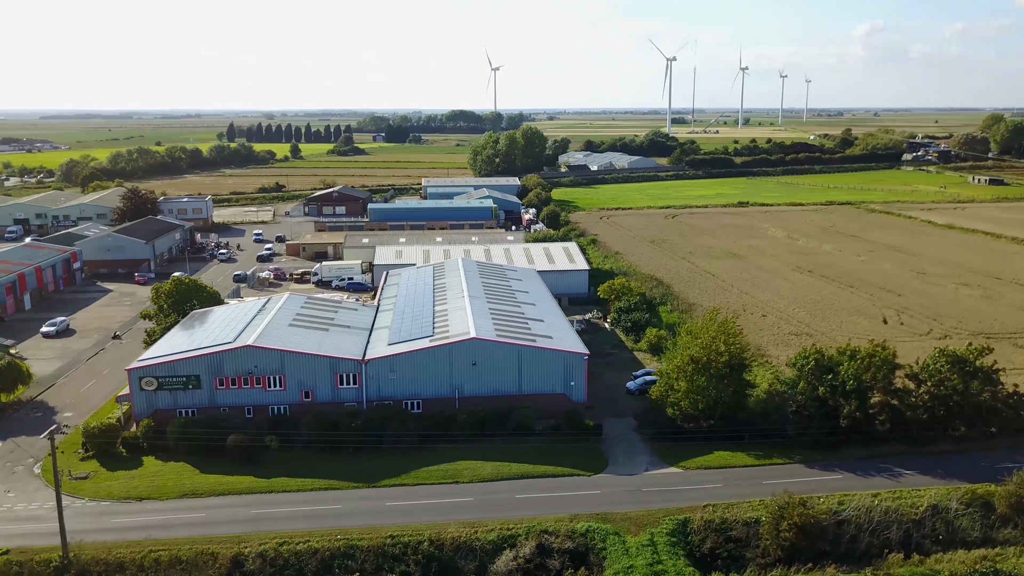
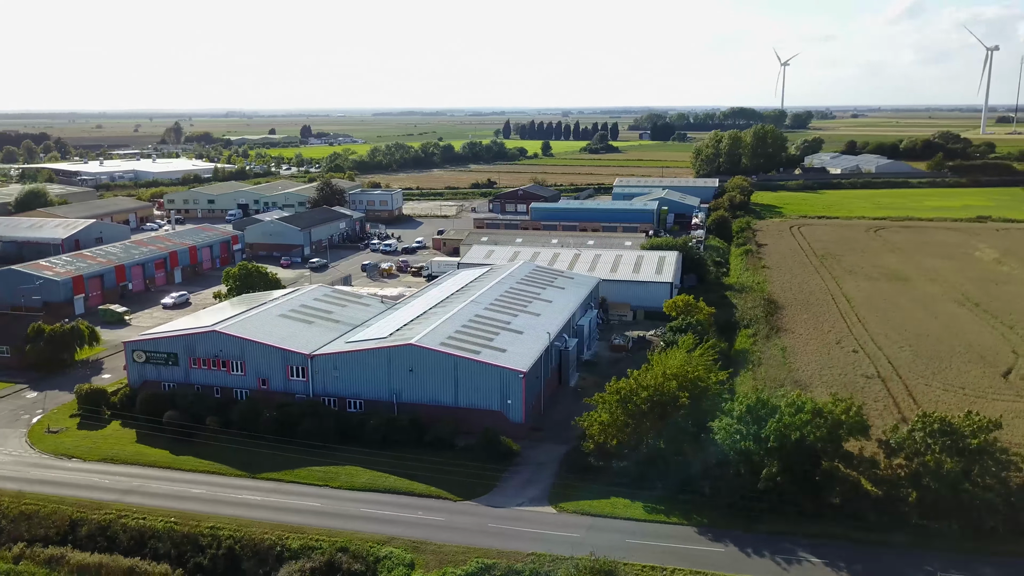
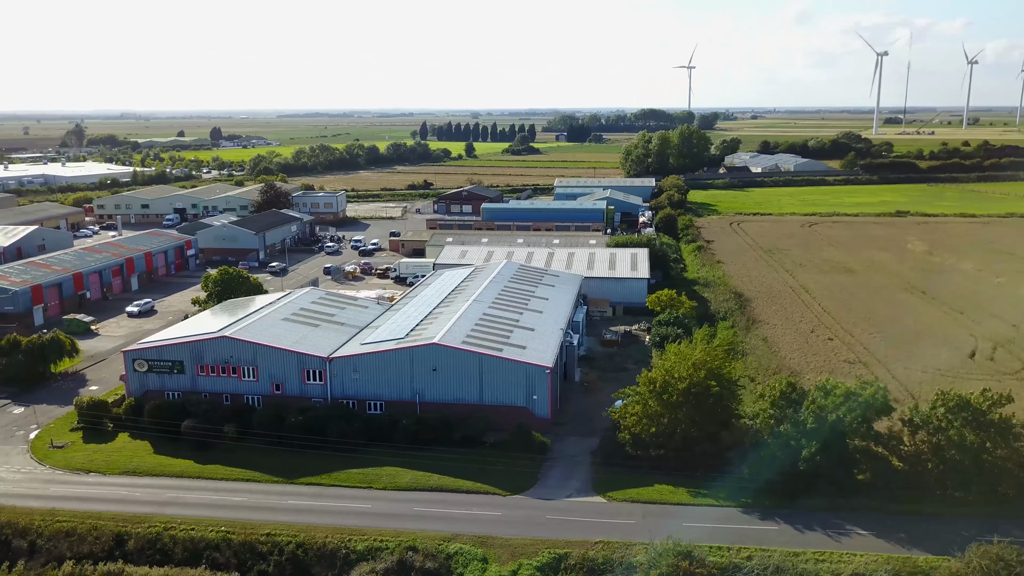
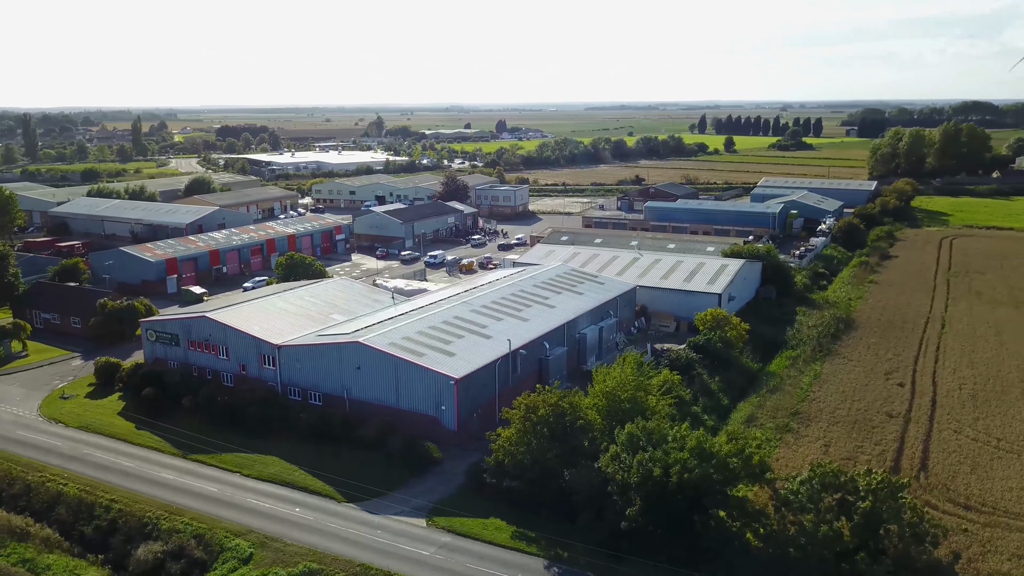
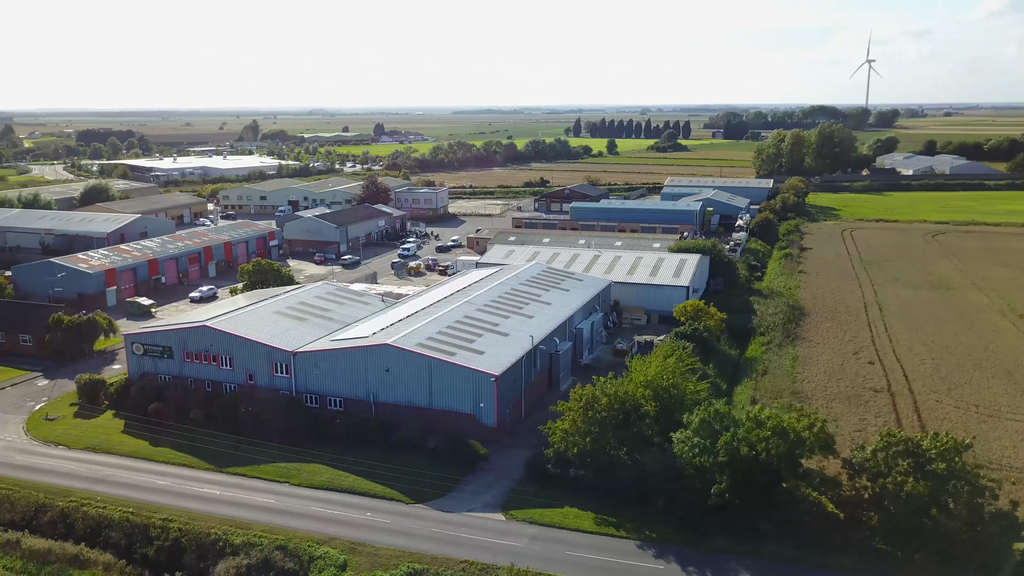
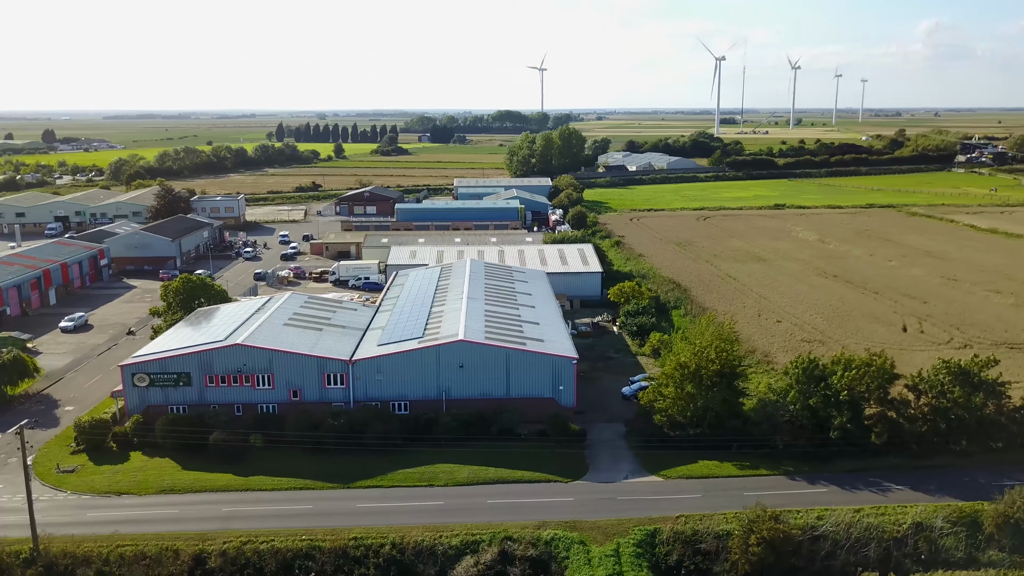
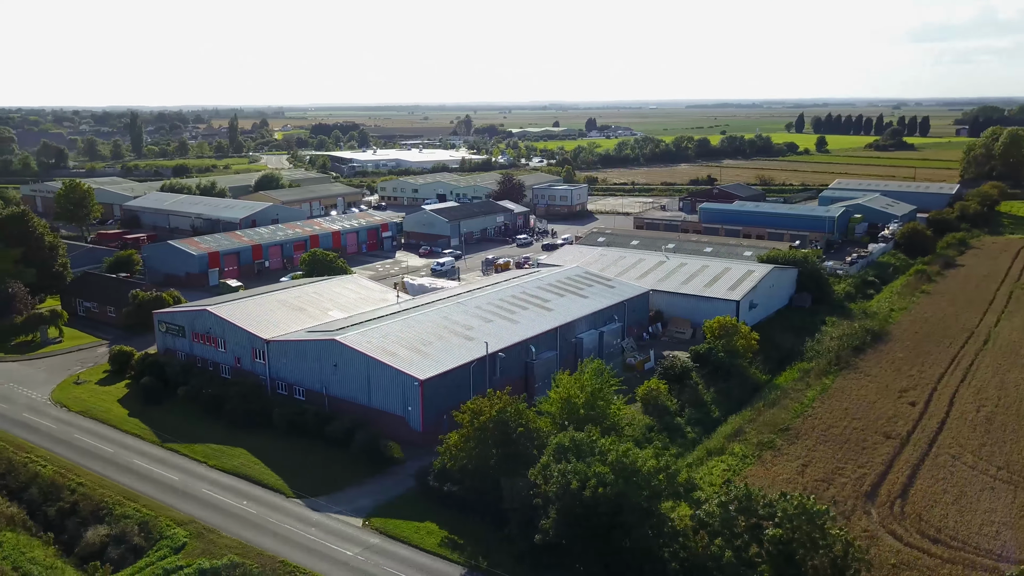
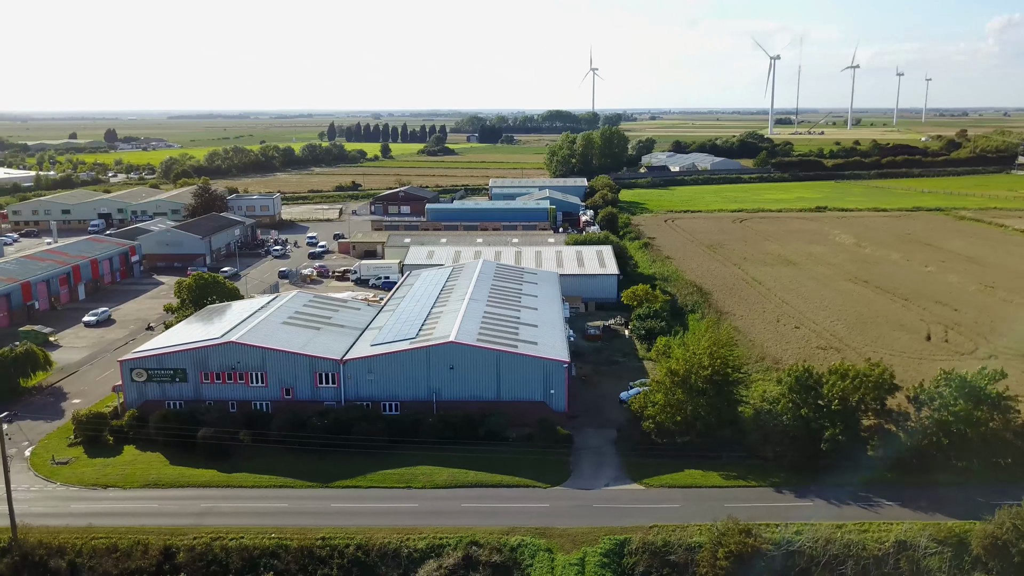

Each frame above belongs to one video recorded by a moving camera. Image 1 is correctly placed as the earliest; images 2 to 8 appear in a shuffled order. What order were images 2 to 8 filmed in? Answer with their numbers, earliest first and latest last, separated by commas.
6, 8, 3, 2, 5, 4, 7
